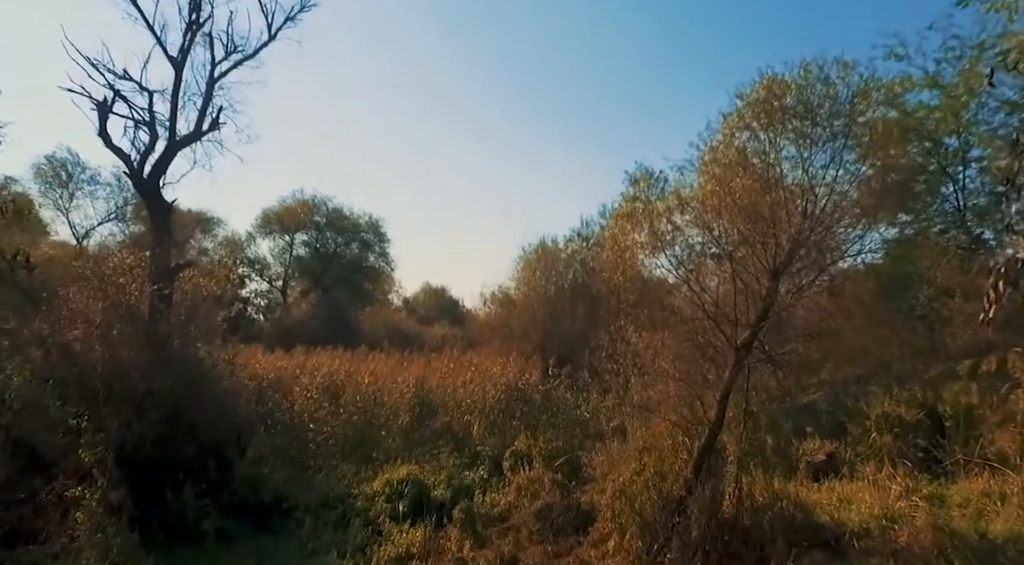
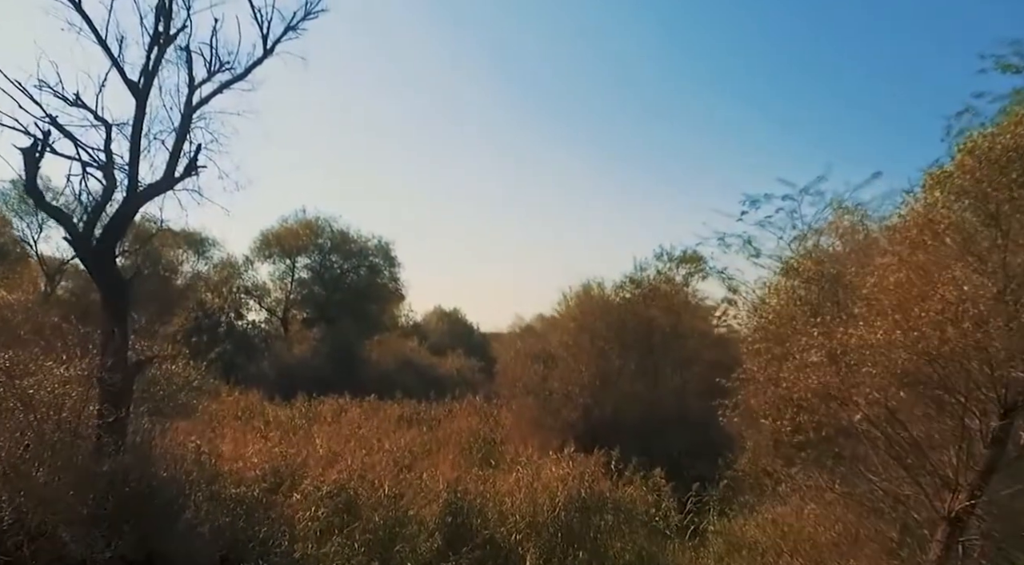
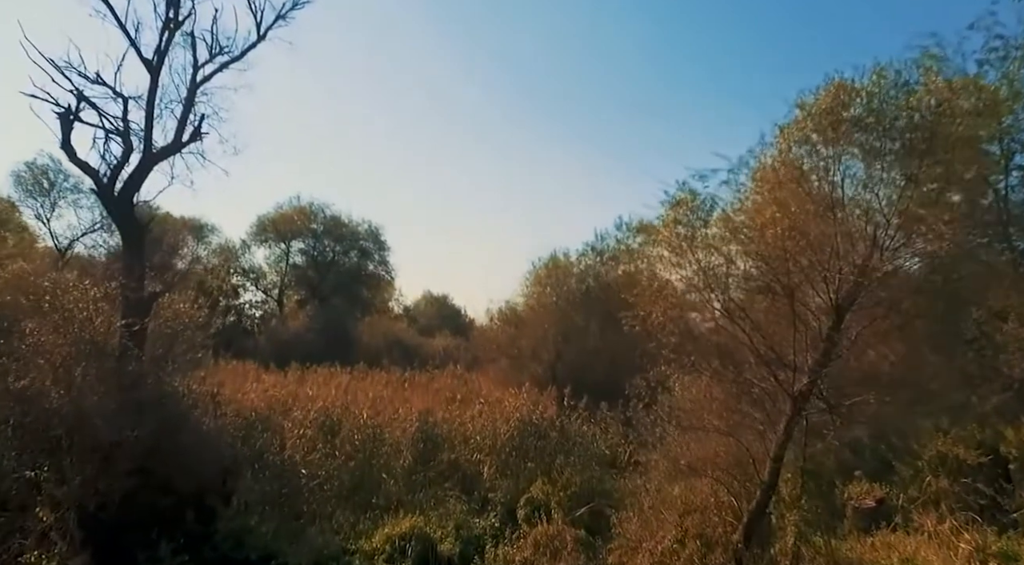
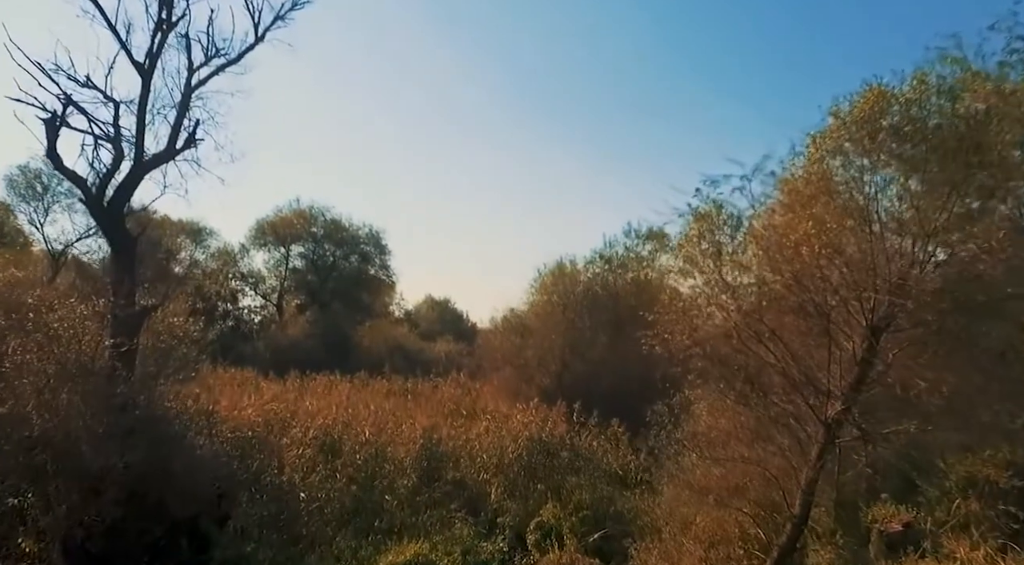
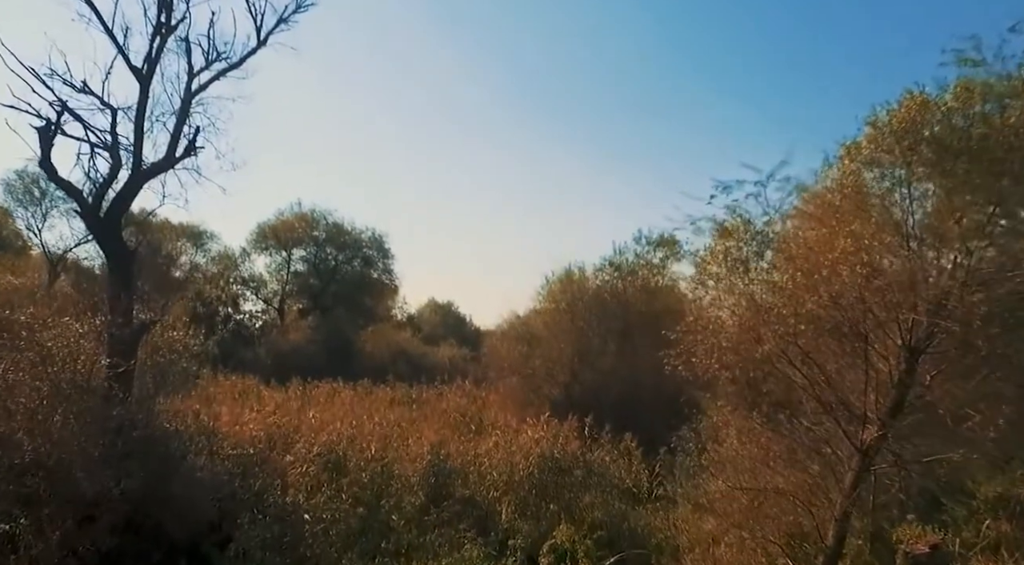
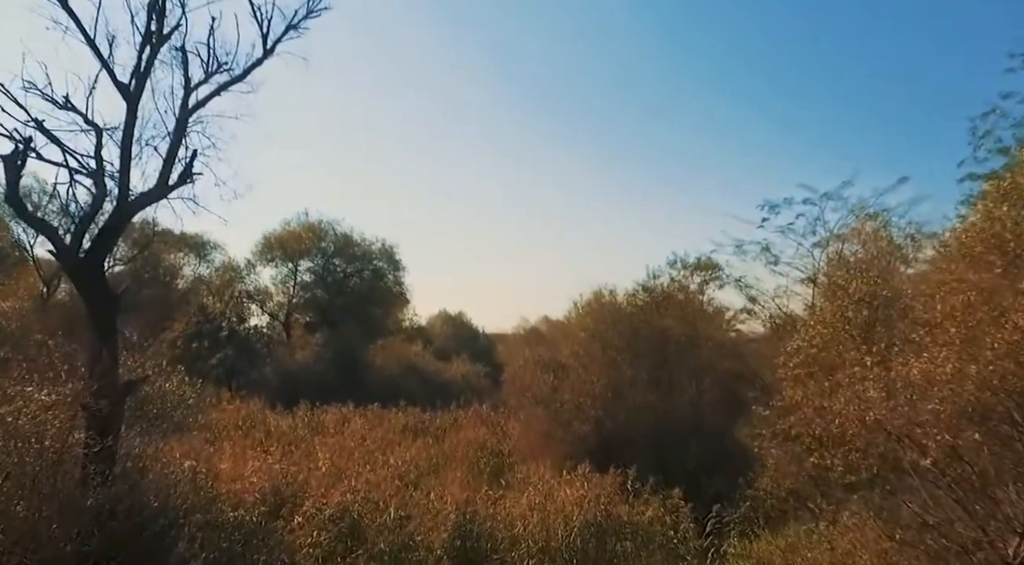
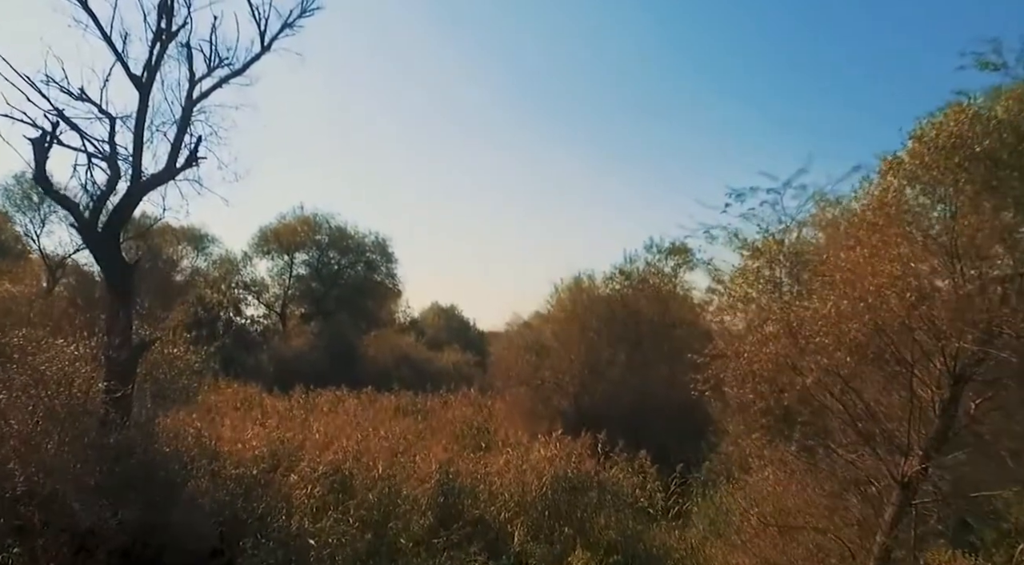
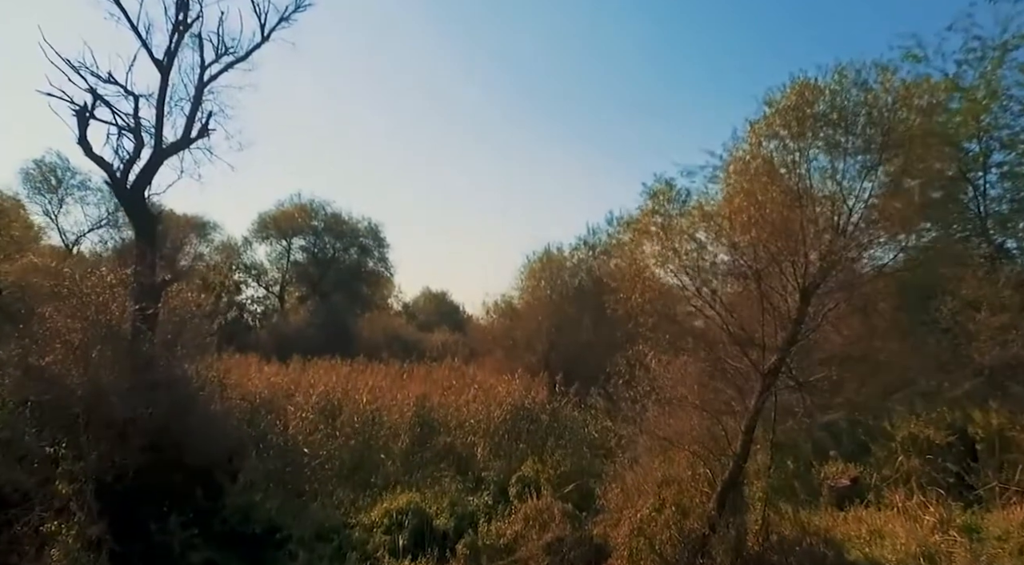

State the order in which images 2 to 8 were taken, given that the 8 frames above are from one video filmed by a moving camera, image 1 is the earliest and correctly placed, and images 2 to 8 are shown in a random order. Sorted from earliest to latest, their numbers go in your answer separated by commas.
8, 3, 4, 5, 7, 2, 6
